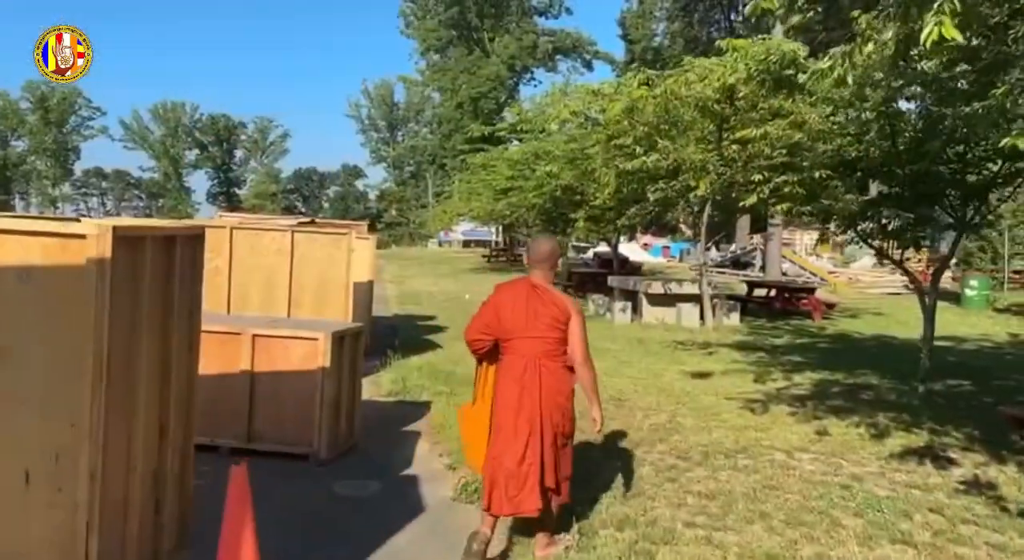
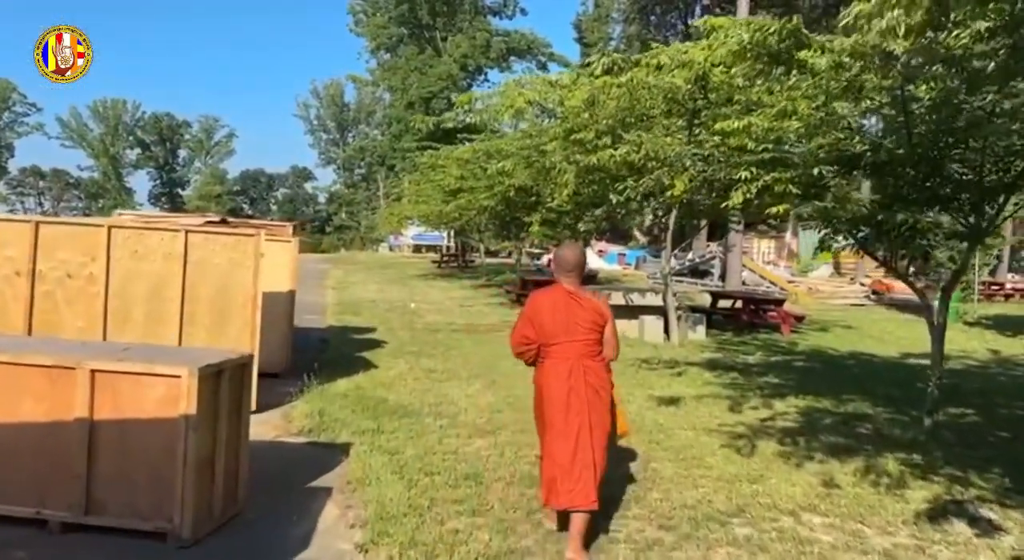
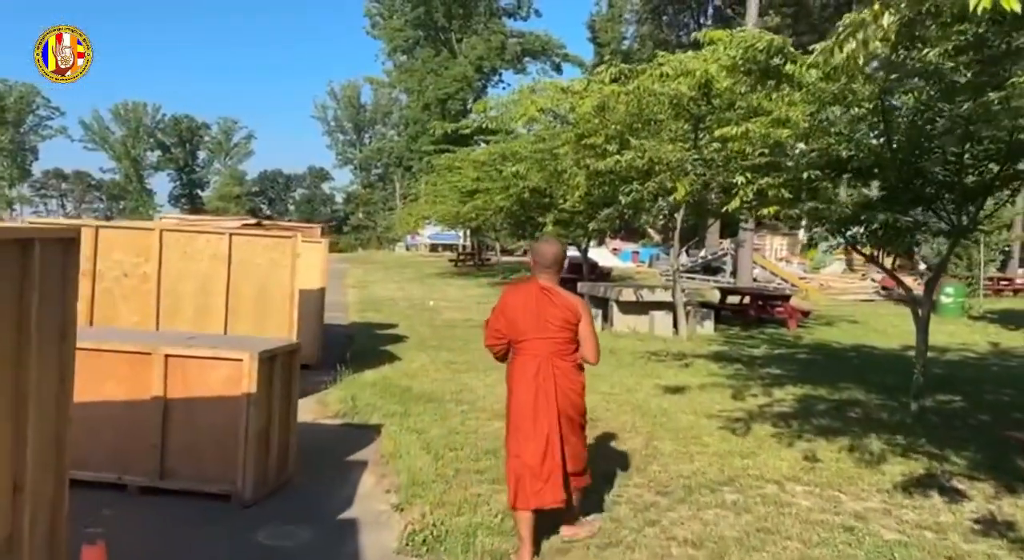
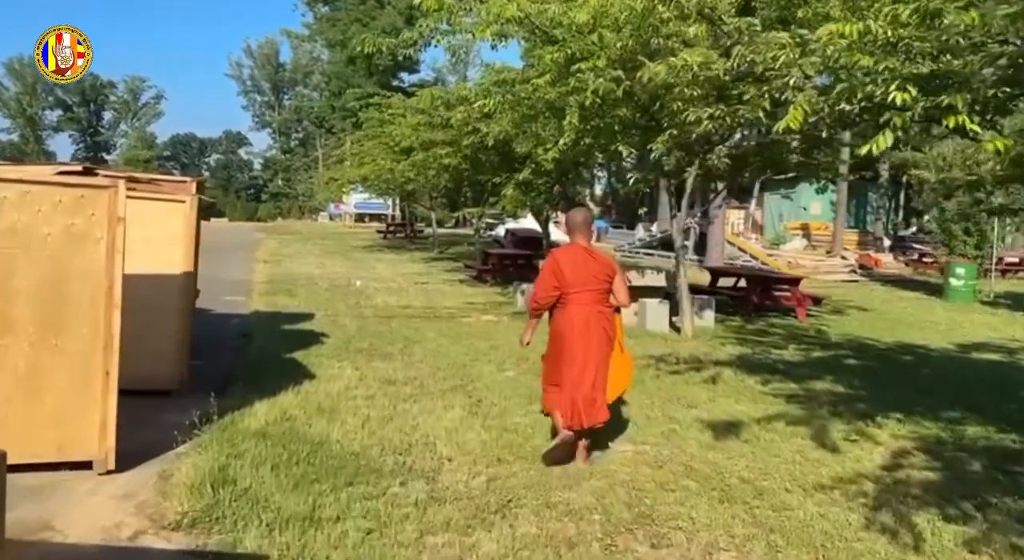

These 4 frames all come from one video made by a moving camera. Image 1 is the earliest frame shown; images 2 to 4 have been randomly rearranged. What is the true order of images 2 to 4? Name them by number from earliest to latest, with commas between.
3, 2, 4
